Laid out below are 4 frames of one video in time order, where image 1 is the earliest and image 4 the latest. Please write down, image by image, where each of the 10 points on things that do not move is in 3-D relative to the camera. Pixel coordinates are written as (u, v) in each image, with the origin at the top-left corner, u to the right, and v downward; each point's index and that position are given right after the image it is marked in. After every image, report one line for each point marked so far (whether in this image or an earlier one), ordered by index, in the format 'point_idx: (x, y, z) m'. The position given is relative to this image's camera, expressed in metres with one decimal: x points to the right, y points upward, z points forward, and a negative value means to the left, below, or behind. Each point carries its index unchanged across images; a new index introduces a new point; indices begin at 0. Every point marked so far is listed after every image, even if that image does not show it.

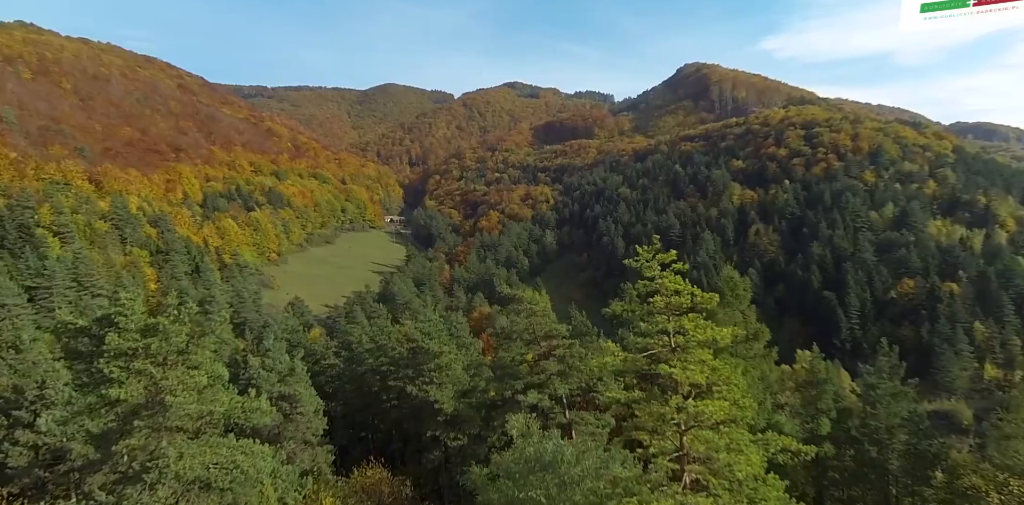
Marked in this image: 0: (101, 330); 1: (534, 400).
0: (-9.9, -1.8, +13.2) m
1: (+0.4, -3.2, +15.6) m
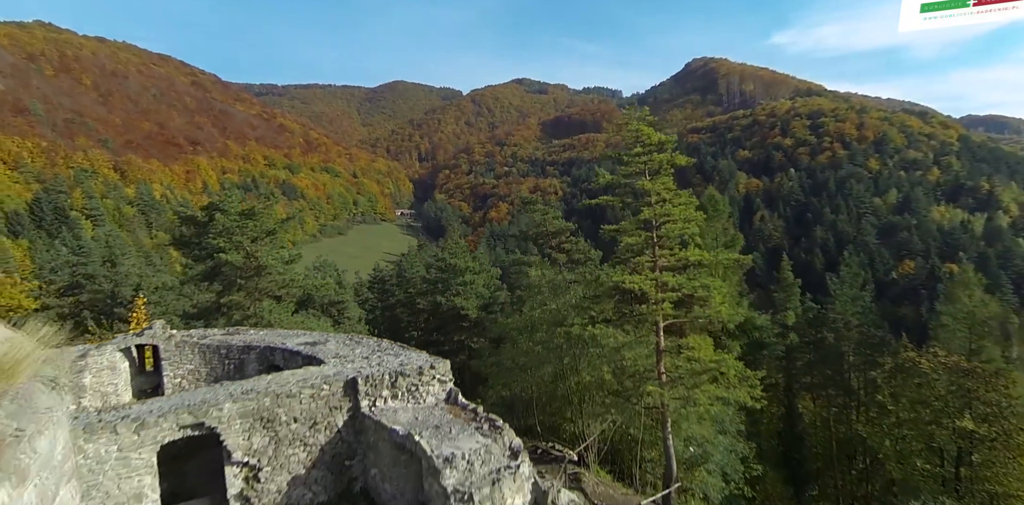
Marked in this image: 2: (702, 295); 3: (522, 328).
0: (-9.4, +1.1, +16.7) m
1: (+1.0, -0.3, +19.0) m
2: (+4.0, -0.8, +11.7) m
3: (+0.5, -2.1, +16.2) m
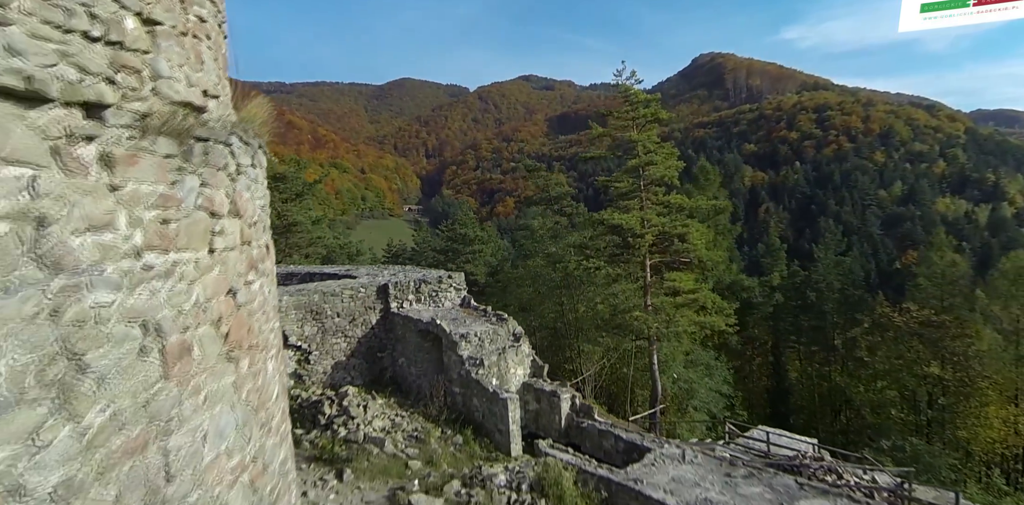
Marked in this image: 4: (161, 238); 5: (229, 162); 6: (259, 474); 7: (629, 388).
0: (-9.3, +2.4, +18.5) m
1: (+1.2, +1.1, +20.7) m
2: (+4.1, +0.5, +13.3) m
3: (+0.6, -0.8, +17.9) m
4: (-1.3, +0.1, +2.1) m
5: (-1.3, +0.4, +2.5) m
6: (-1.3, -1.1, +2.7) m
7: (+3.4, -4.0, +15.8) m
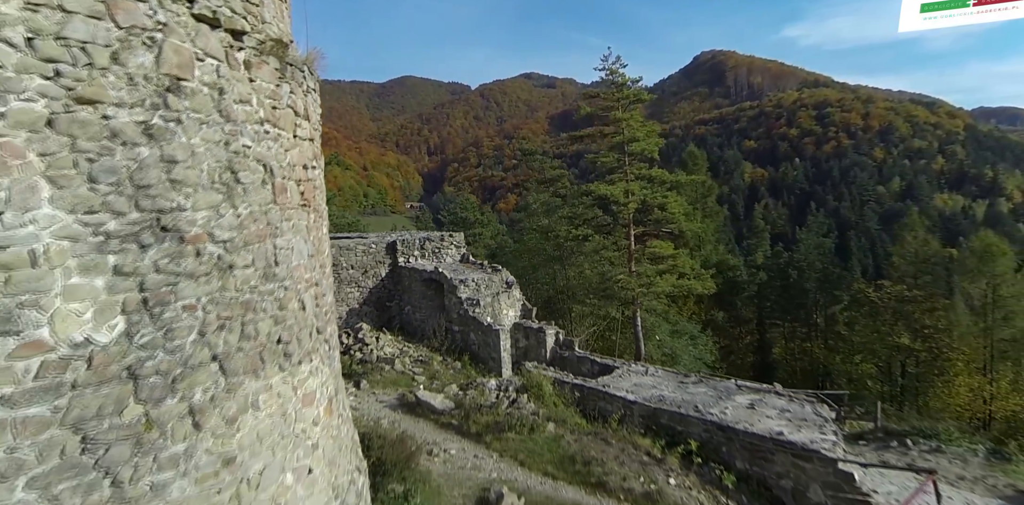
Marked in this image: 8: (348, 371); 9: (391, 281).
0: (-9.4, +3.3, +19.9) m
1: (+1.1, +1.9, +22.0) m
2: (+4.0, +1.3, +14.6) m
3: (+0.5, +0.1, +19.2) m
4: (-1.5, +0.8, +3.4) m
5: (-1.5, +1.2, +3.9) m
6: (-1.4, -0.3, +4.1) m
7: (+3.3, -3.2, +17.1) m
8: (-2.5, -1.8, +8.5) m
9: (-2.5, -0.6, +11.3) m
